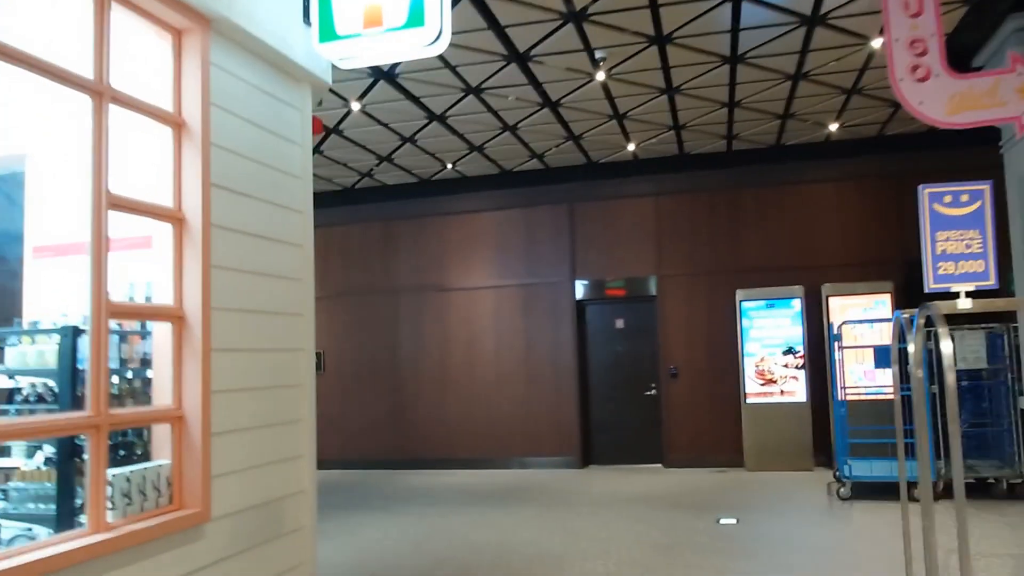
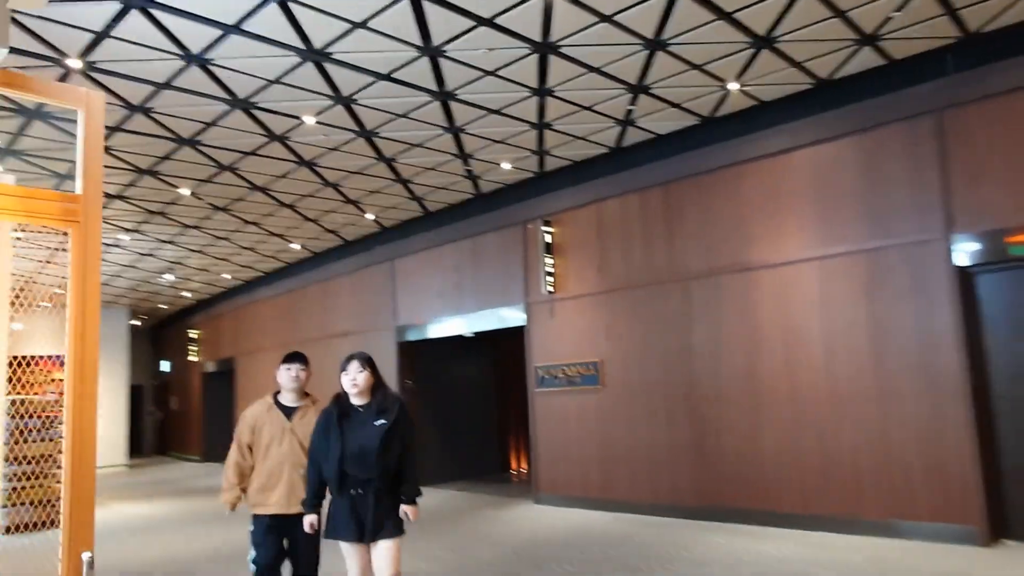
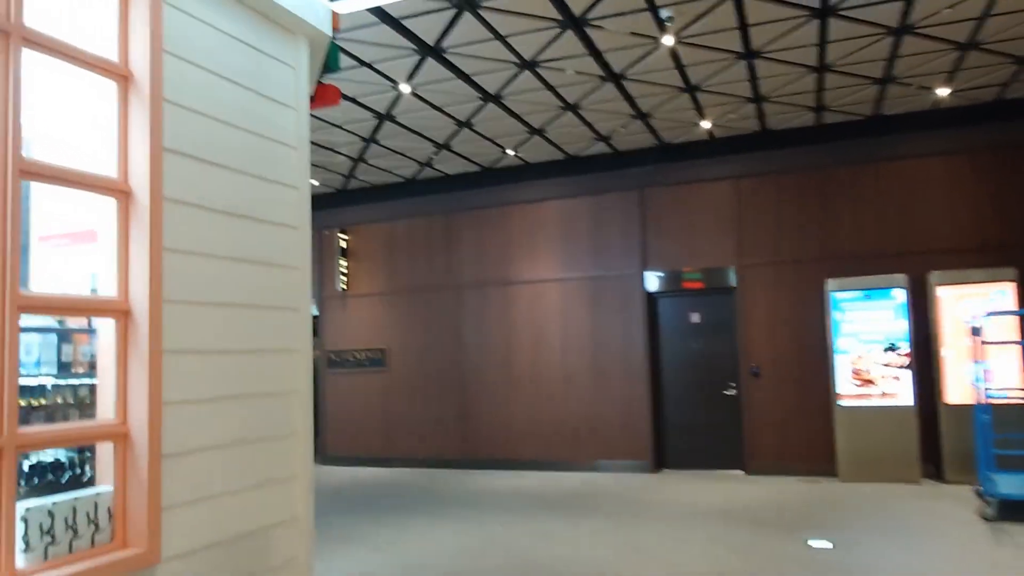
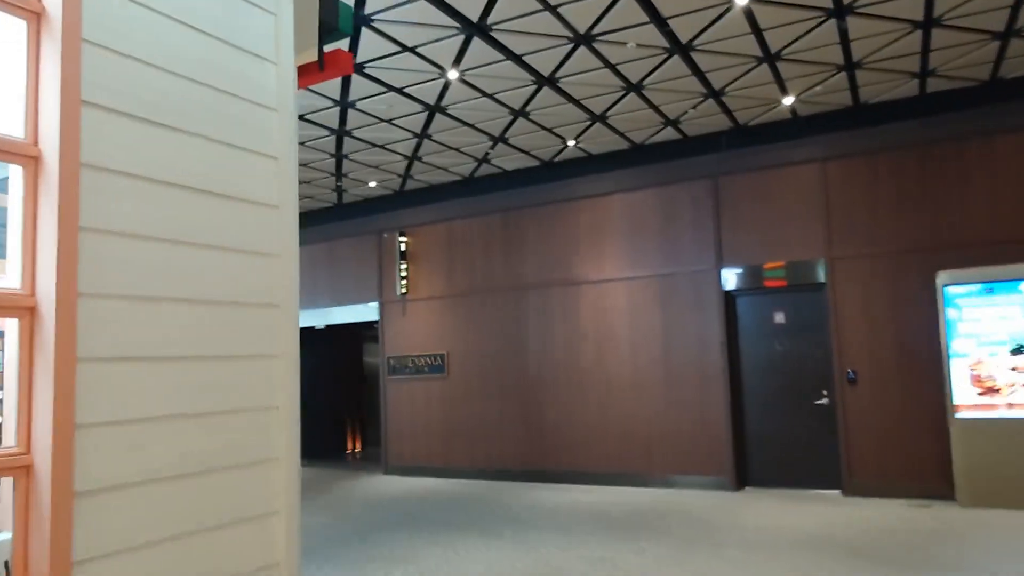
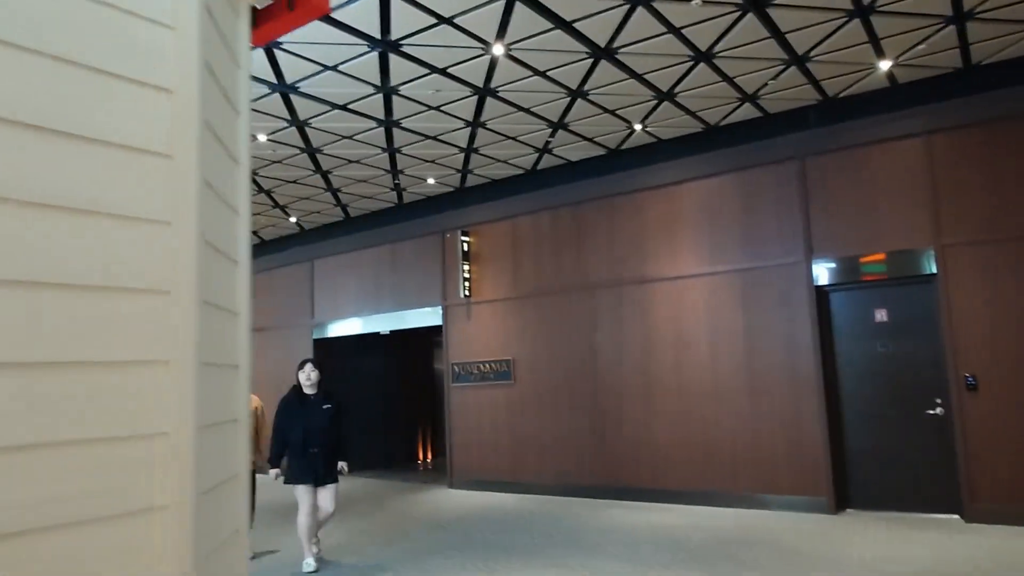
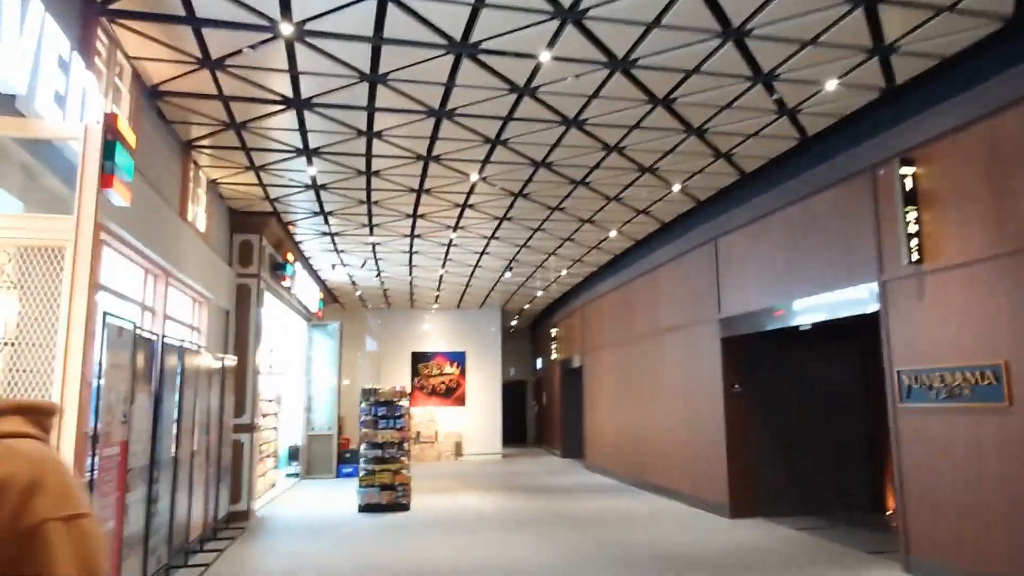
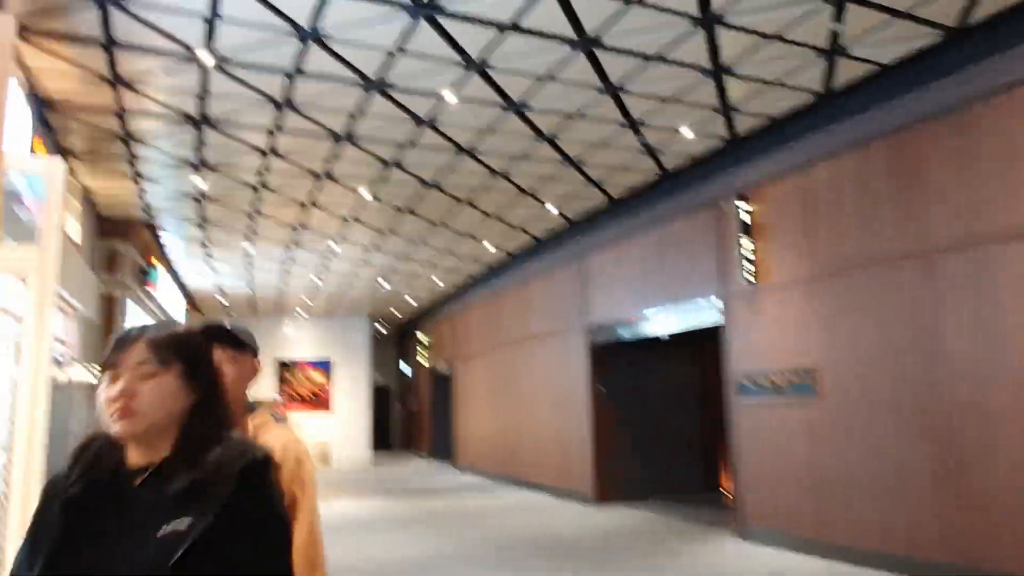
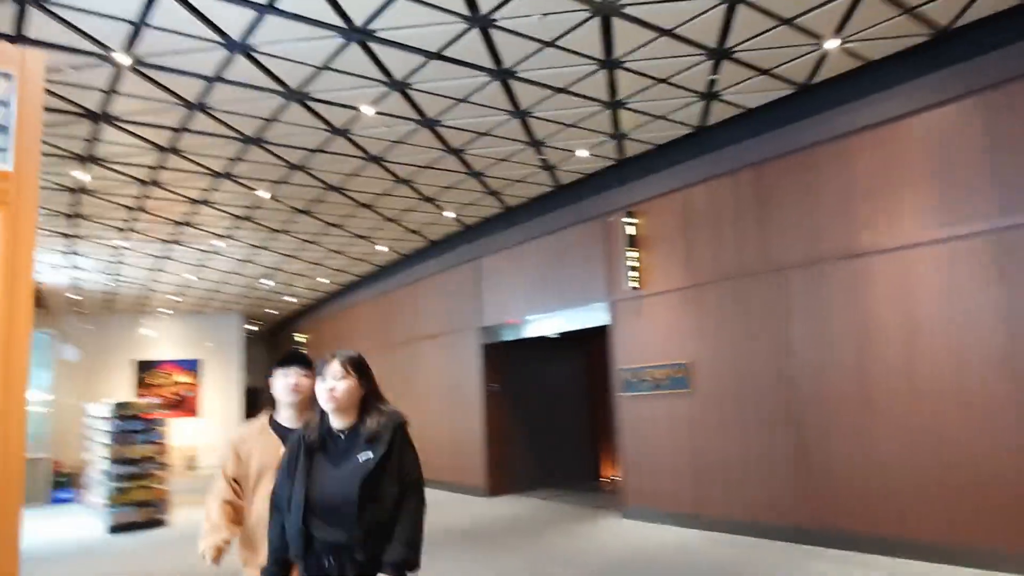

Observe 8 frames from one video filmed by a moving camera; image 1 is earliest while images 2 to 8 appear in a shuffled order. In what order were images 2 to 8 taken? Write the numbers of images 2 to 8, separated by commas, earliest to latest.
3, 4, 5, 2, 8, 7, 6
